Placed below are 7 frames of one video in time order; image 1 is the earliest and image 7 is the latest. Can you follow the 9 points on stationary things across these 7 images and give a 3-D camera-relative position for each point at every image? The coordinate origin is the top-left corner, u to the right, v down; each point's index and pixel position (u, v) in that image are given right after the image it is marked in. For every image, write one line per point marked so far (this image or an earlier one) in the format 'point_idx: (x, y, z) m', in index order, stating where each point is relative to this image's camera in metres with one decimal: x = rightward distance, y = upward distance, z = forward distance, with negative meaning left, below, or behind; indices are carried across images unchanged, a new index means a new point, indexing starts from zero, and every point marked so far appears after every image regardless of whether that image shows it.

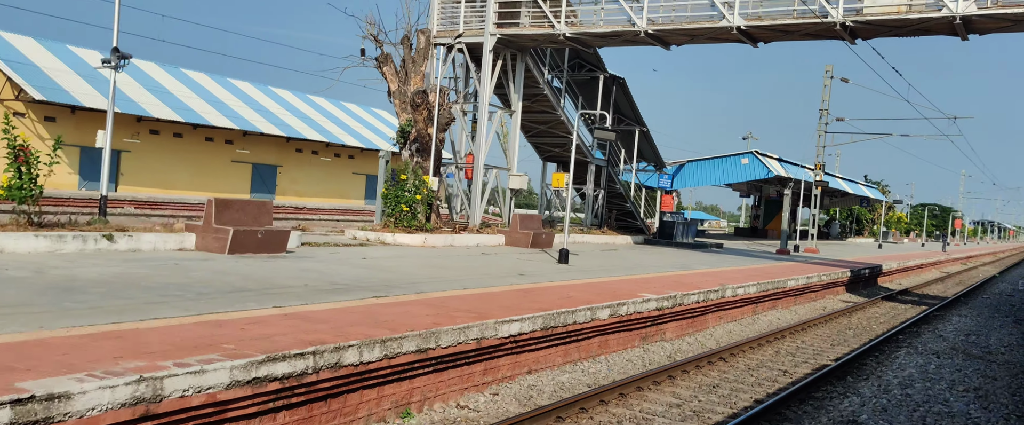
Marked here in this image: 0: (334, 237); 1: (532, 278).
0: (-3.7, -0.5, +18.4) m
1: (+0.3, -1.0, +14.2) m
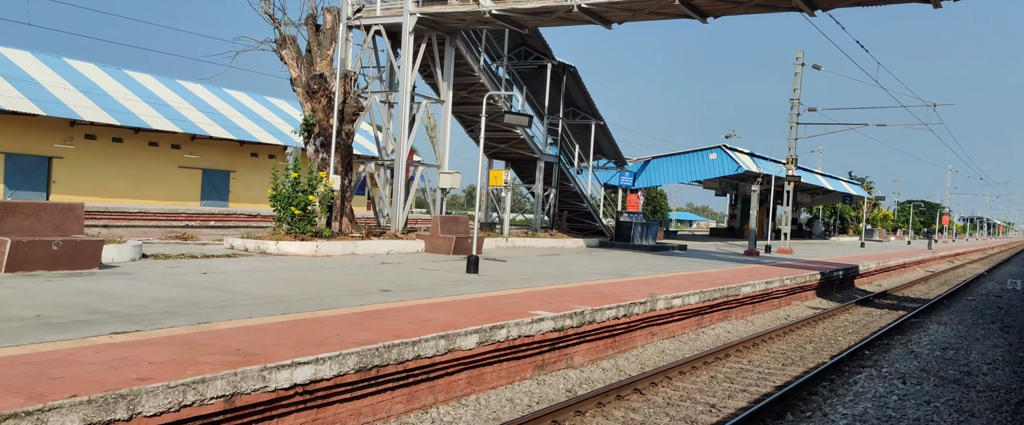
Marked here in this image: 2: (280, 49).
0: (-5.4, -0.6, +15.8) m
1: (-1.3, -1.0, +11.7) m
2: (-5.0, +3.5, +19.0) m
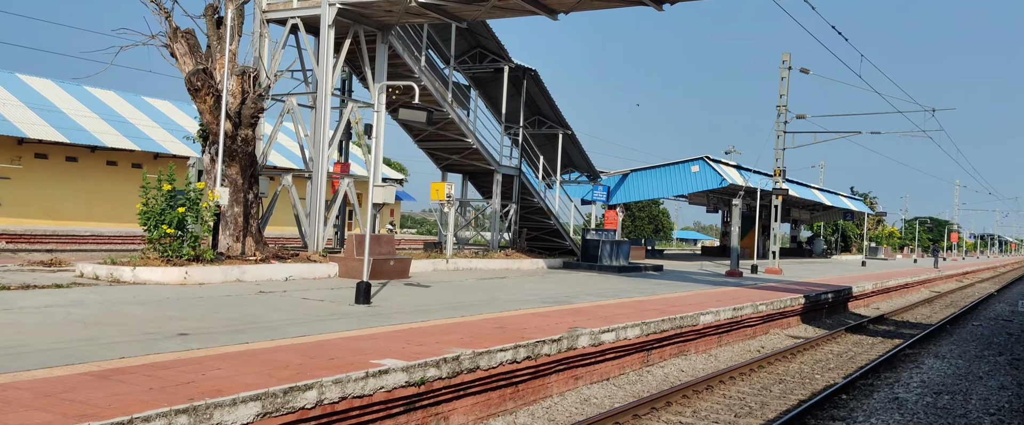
0: (-6.8, -0.9, +13.2) m
1: (-2.7, -1.2, +9.1) m
2: (-6.4, +3.1, +16.6) m
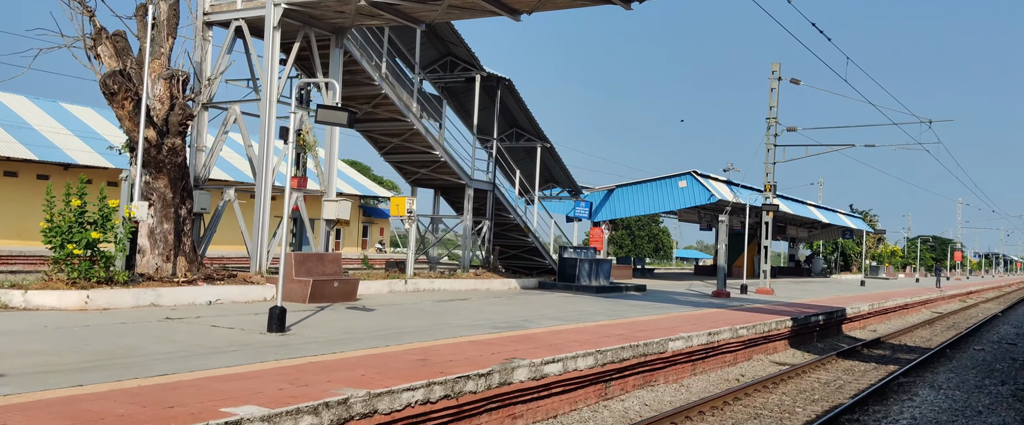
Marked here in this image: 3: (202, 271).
0: (-7.6, -1.1, +11.8) m
1: (-3.6, -1.3, +7.7) m
2: (-7.2, +2.8, +15.2) m
3: (-5.5, -1.1, +15.9) m
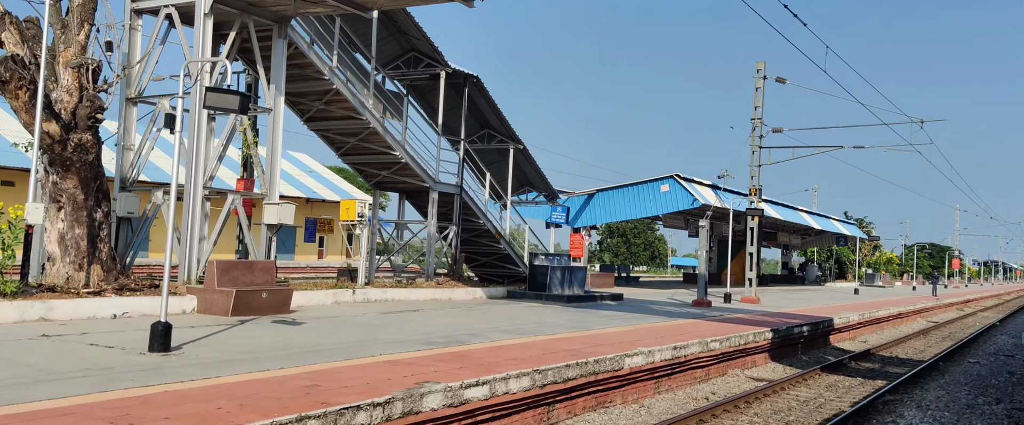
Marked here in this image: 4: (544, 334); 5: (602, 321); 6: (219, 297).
0: (-8.5, -1.2, +10.4) m
1: (-4.4, -1.3, +6.3) m
2: (-8.0, +2.8, +13.9) m
3: (-6.4, -1.1, +14.5) m
4: (+0.5, -1.9, +14.3) m
5: (+1.9, -2.2, +18.3) m
6: (-4.5, -1.3, +13.6) m
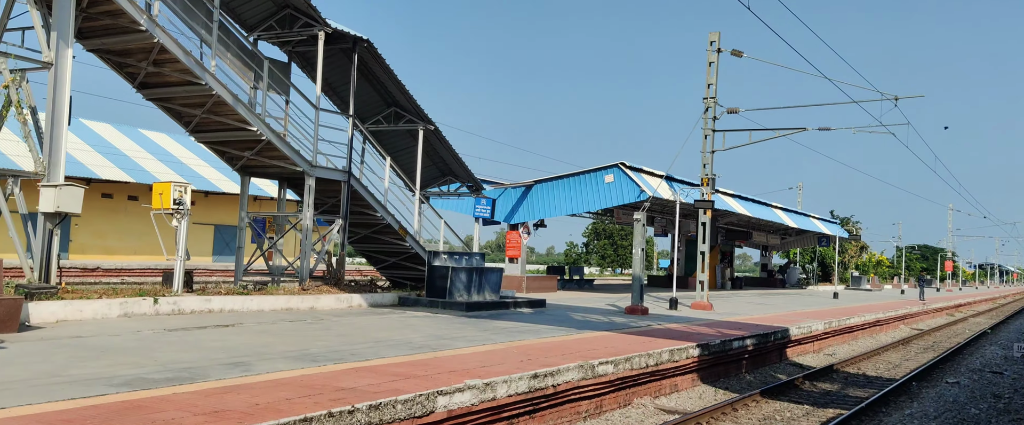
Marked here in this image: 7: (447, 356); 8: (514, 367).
0: (-10.8, -0.9, +6.6) m
1: (-6.7, -1.1, +2.5) m
2: (-10.4, +3.0, +10.1) m
3: (-8.8, -0.9, +10.7) m
4: (-1.8, -1.7, +10.5) m
5: (-0.5, -2.0, +14.5) m
6: (-6.8, -1.1, +9.8) m
7: (-0.8, -1.8, +11.1) m
8: (0.0, -1.9, +10.8) m
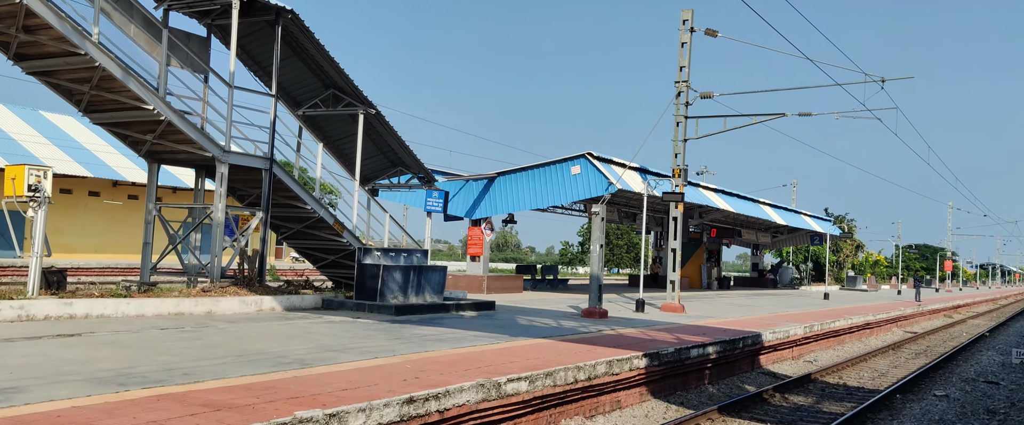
0: (-12.1, -0.8, +4.6) m
1: (-8.0, -0.9, +0.4) m
2: (-11.6, +3.2, +8.0) m
3: (-10.0, -0.7, +8.7) m
4: (-3.1, -1.6, +8.4) m
5: (-1.7, -1.8, +12.5) m
6: (-8.1, -0.9, +7.8) m
7: (-2.1, -1.6, +9.0) m
8: (-1.2, -1.7, +8.7) m
